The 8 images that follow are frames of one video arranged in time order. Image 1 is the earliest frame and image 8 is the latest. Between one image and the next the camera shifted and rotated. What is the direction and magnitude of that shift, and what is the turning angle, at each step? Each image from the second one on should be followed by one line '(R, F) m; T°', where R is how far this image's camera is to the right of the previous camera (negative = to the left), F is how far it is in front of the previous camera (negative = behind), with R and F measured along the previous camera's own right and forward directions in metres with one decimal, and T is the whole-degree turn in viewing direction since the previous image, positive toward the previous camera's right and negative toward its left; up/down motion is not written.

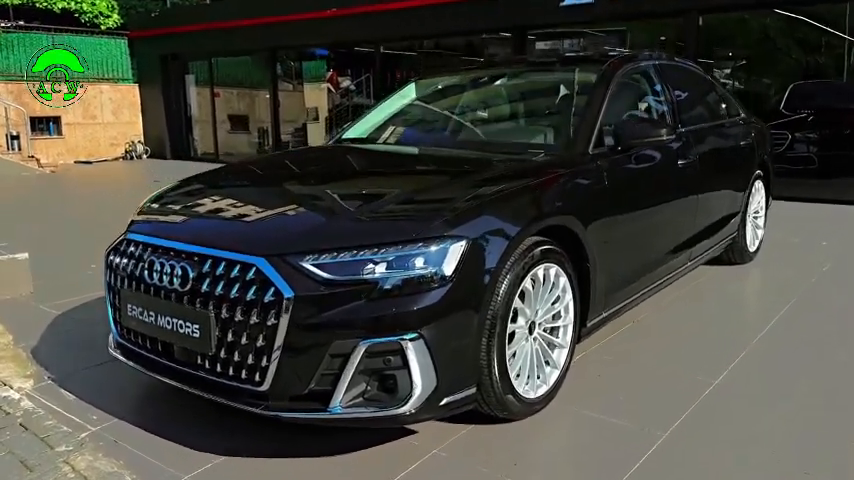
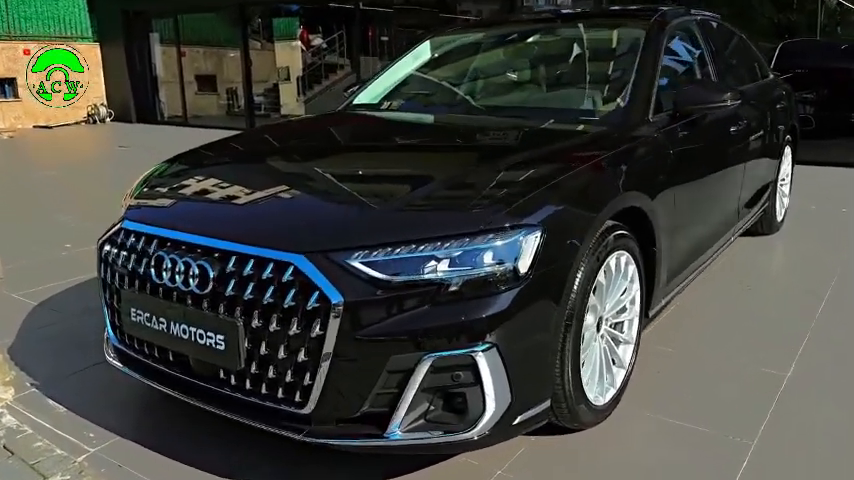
(-0.3, +0.5) m; +3°
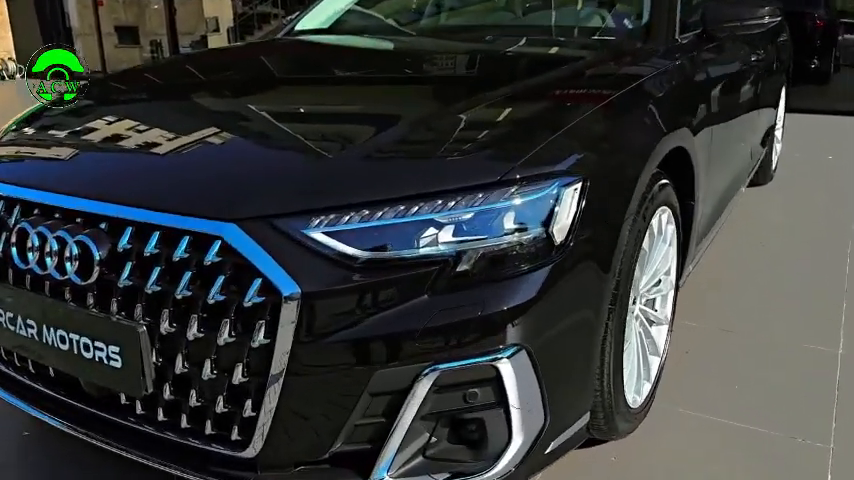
(-0.1, +0.7) m; +5°
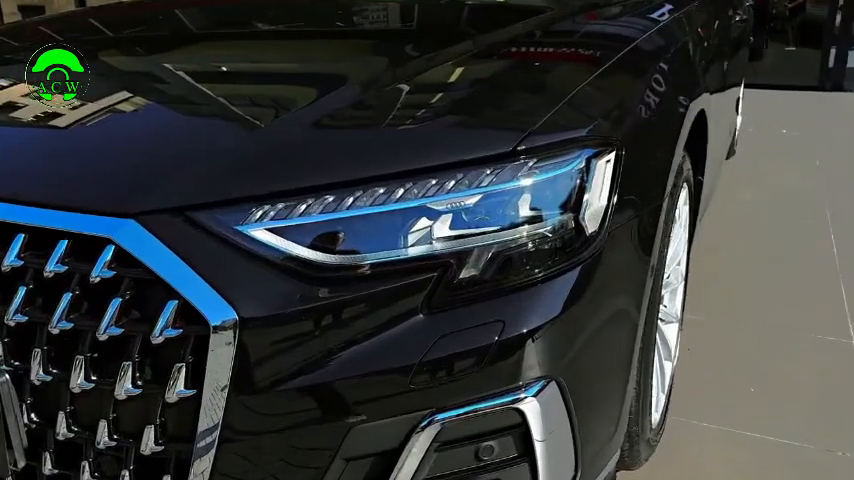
(-0.1, +0.5) m; +5°
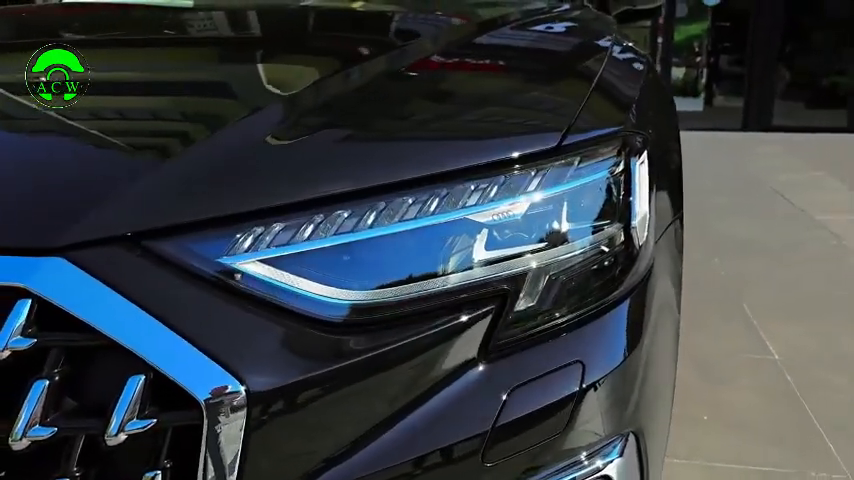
(-0.2, +0.3) m; +13°
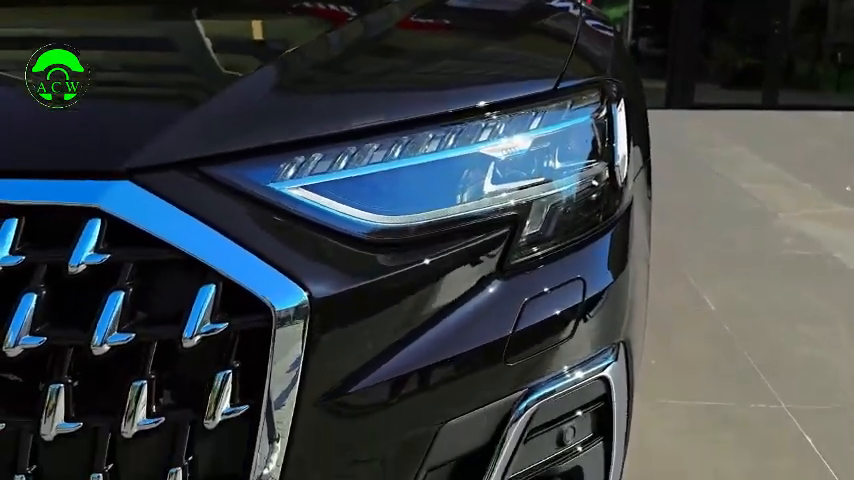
(-0.1, -0.1) m; +5°
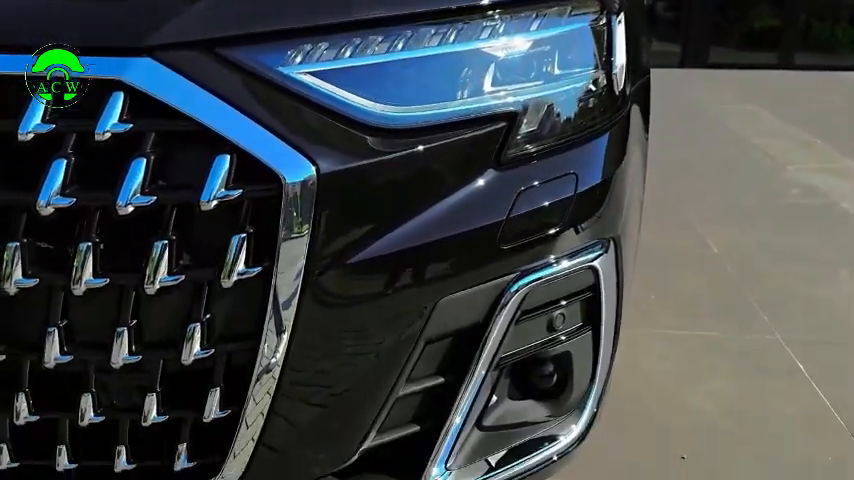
(0.0, -0.1) m; -1°
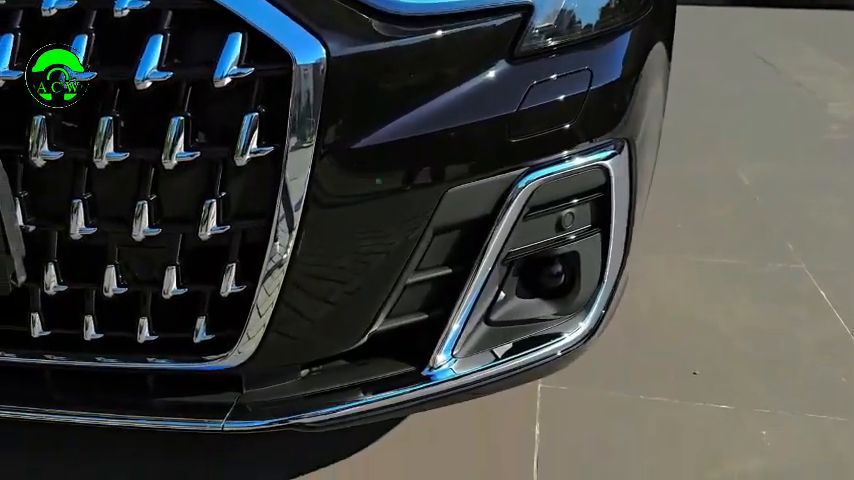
(0.0, 0.0) m; -3°
